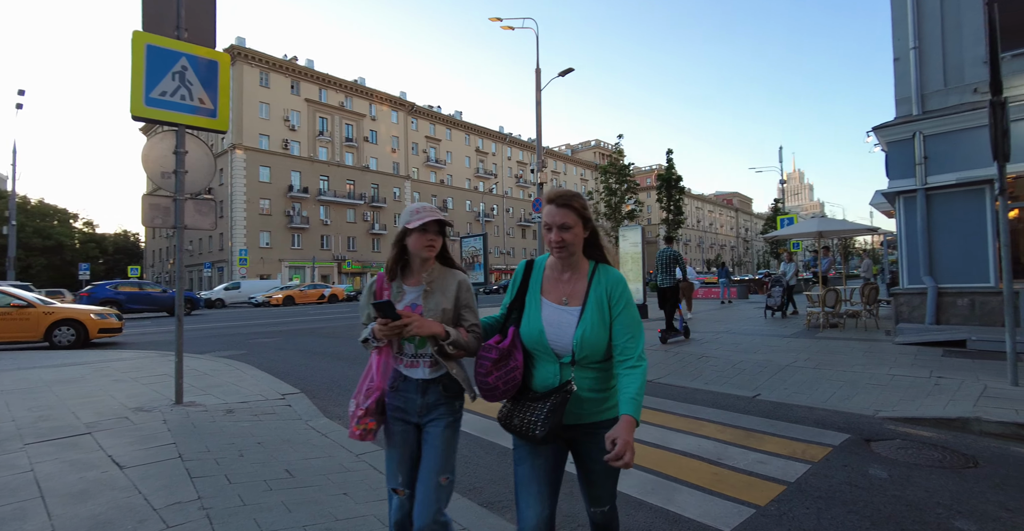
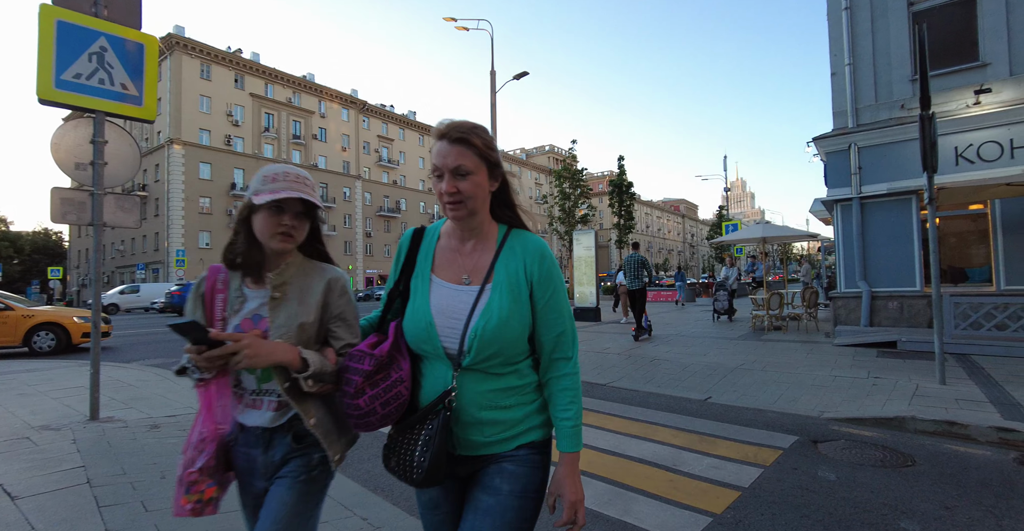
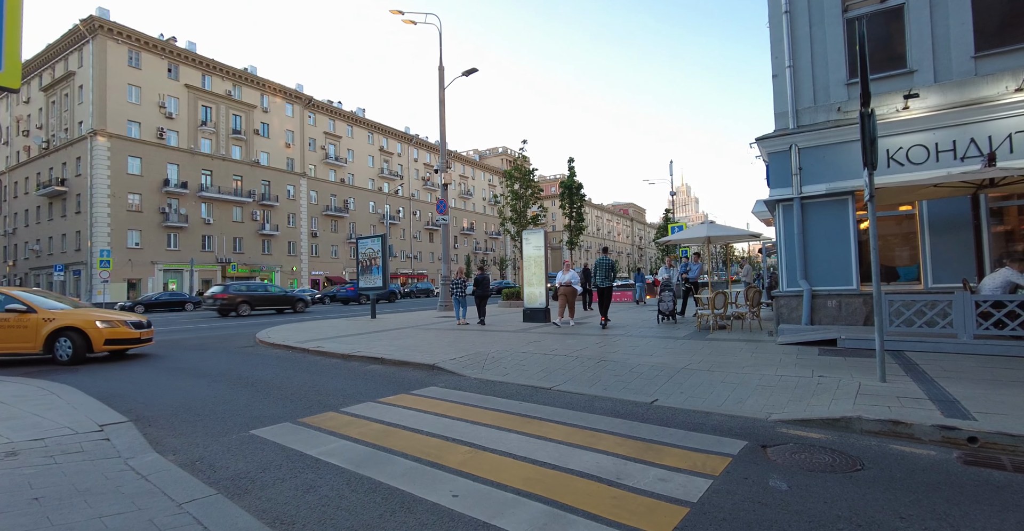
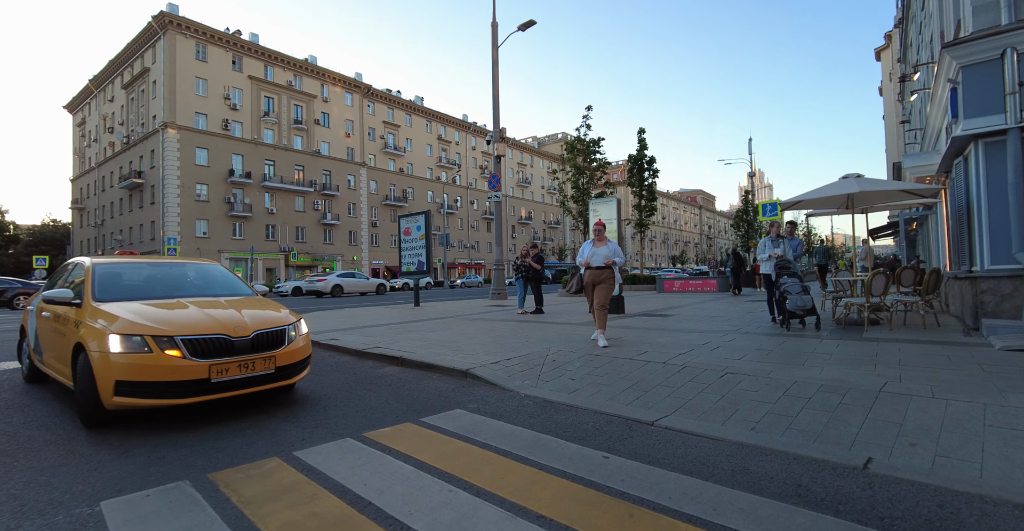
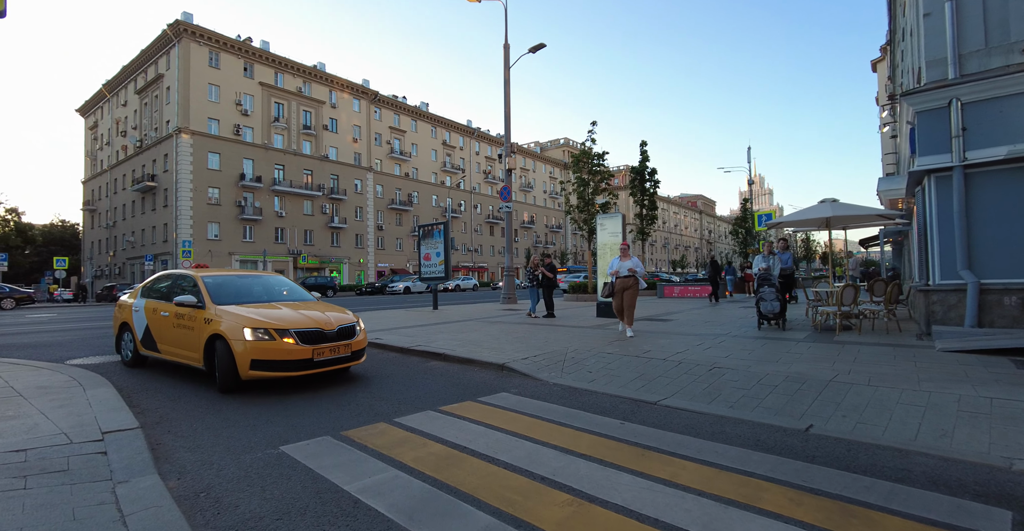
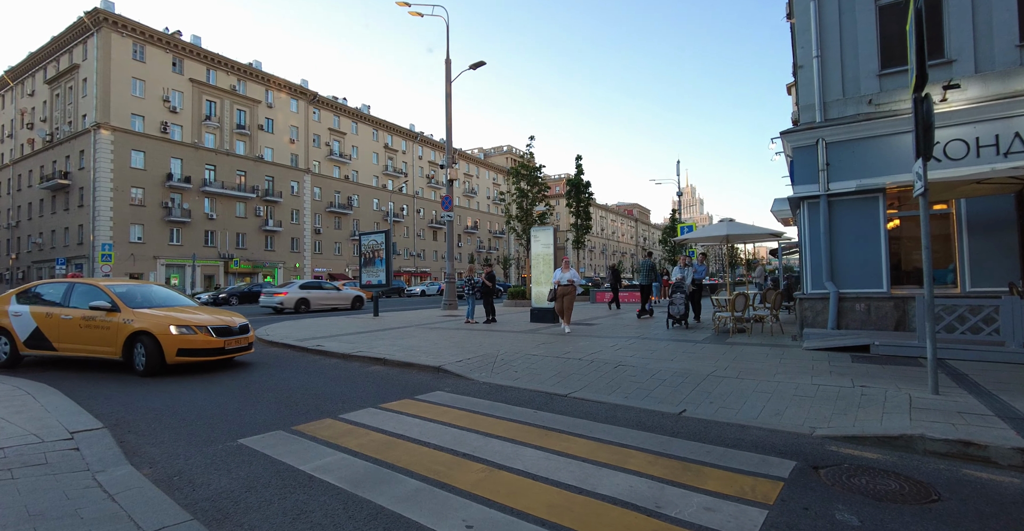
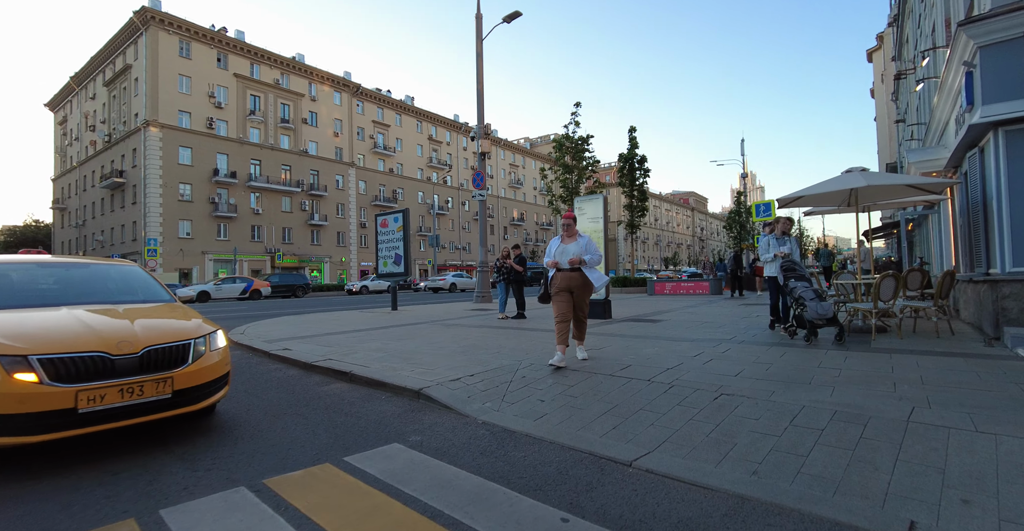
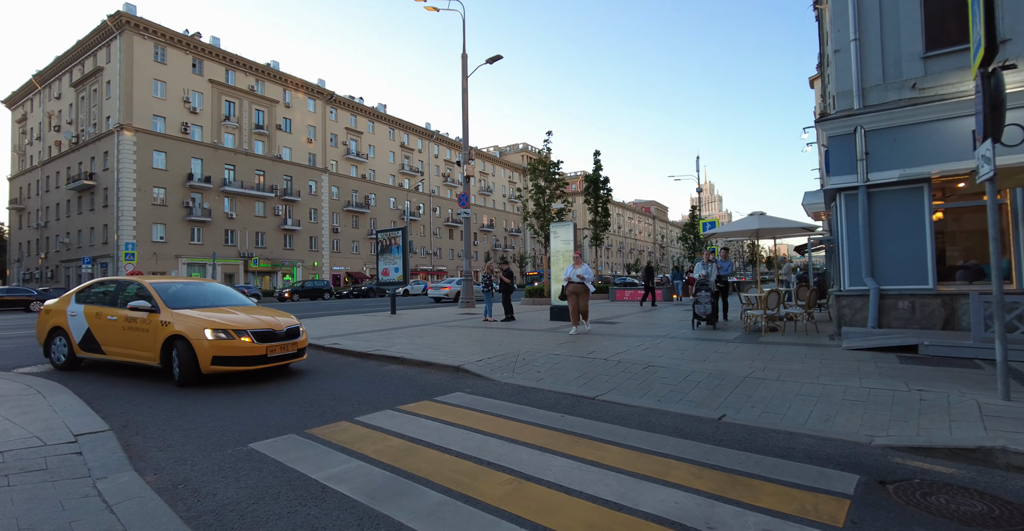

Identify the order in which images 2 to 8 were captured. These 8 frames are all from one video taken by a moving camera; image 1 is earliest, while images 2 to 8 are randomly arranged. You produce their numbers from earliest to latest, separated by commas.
2, 3, 6, 8, 5, 4, 7
